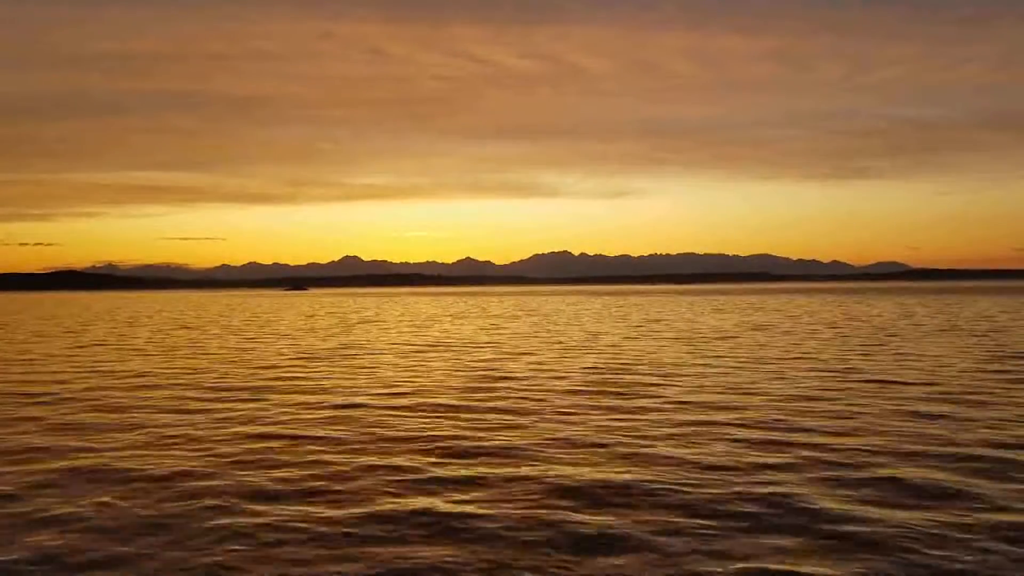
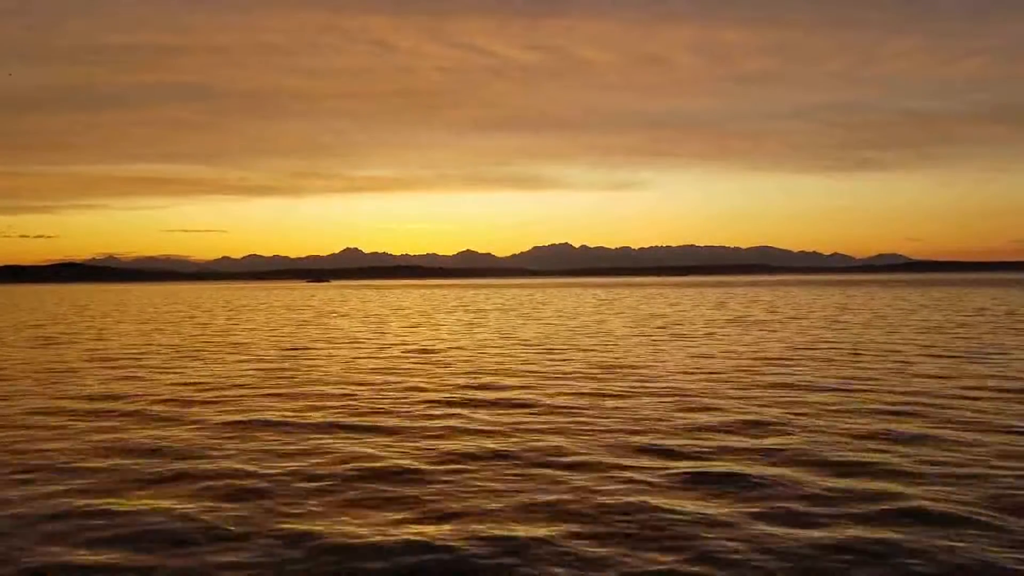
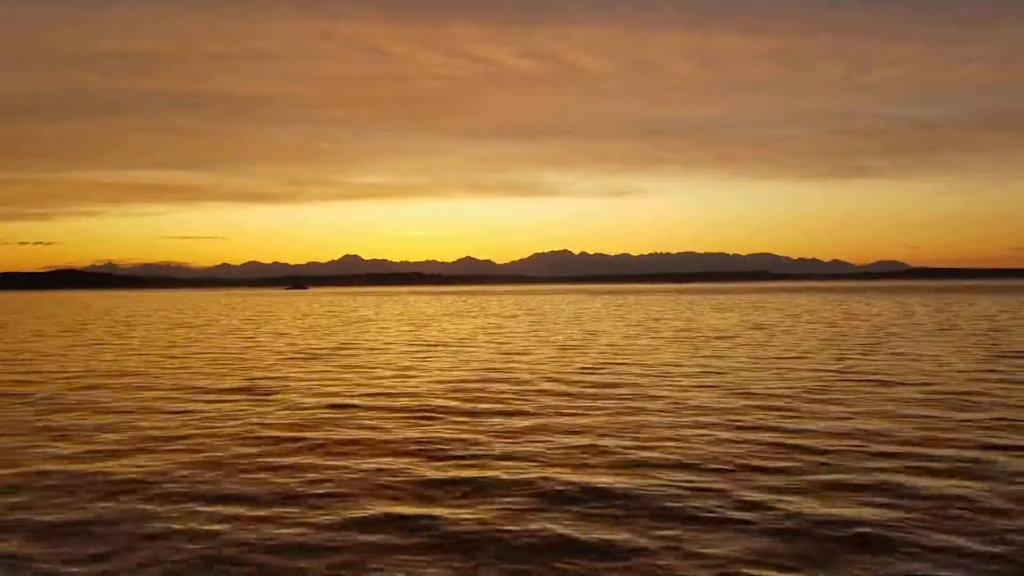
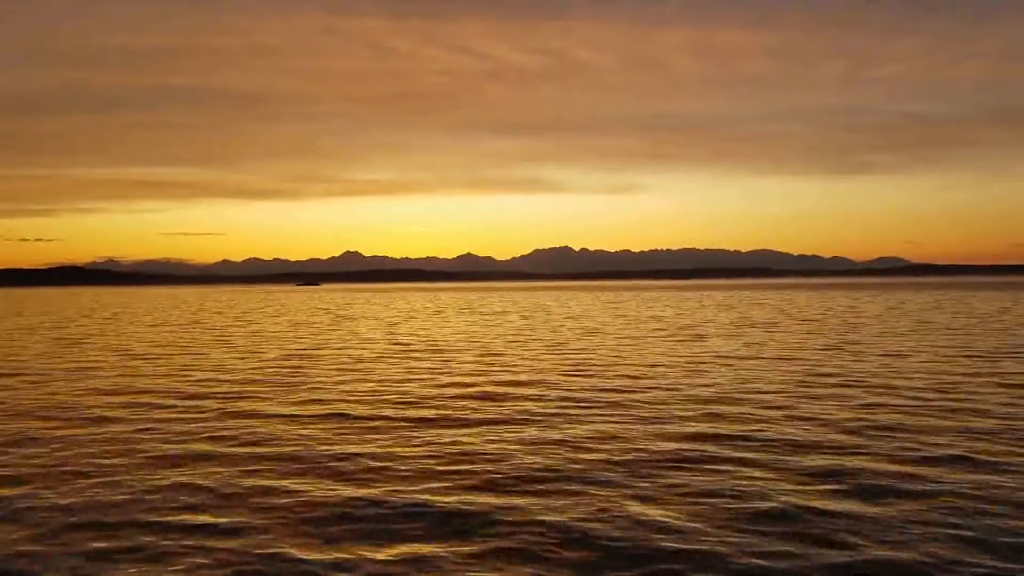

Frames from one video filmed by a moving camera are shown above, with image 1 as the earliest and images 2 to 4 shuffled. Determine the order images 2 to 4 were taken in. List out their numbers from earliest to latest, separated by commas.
3, 4, 2
